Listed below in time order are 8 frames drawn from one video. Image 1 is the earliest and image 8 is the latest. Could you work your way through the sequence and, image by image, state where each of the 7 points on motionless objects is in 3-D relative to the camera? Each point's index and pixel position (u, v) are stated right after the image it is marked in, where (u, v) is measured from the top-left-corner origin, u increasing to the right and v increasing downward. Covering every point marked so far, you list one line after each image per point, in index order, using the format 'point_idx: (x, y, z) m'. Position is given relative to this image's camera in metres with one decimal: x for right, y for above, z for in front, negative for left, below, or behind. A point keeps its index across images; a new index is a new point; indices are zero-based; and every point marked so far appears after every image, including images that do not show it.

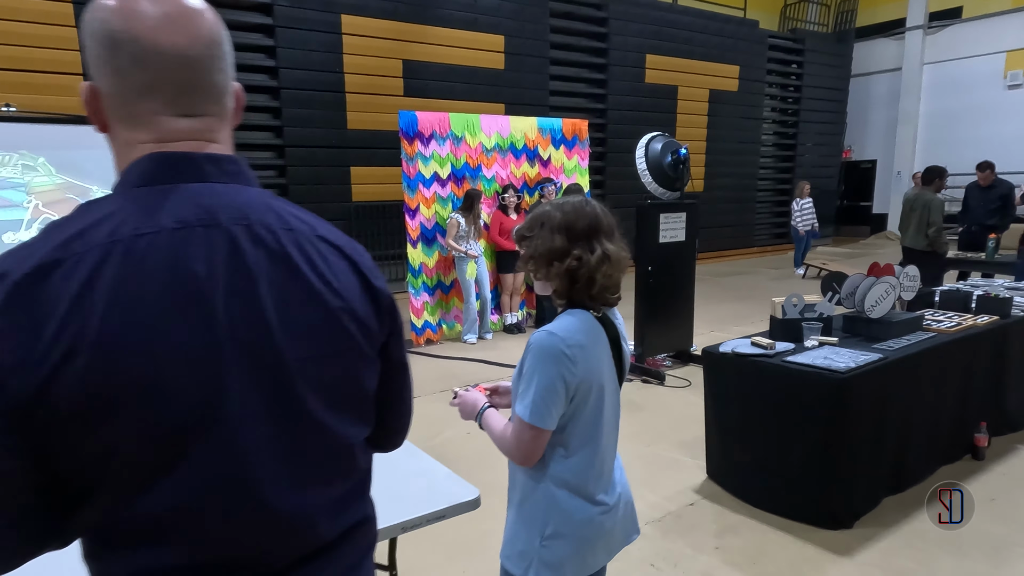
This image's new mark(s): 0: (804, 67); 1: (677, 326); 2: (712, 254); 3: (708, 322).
0: (+4.3, +3.5, +10.6) m
1: (+1.3, -0.2, +5.0) m
2: (+2.6, +0.5, +9.9) m
3: (+1.7, -0.3, +6.4) m
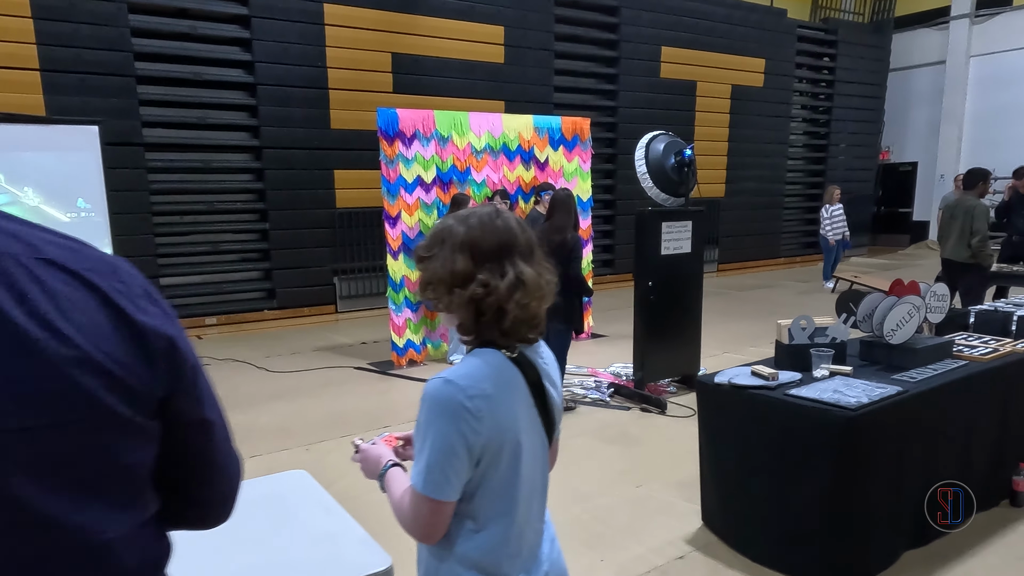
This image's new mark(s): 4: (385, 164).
0: (+4.6, +3.3, +10.0) m
1: (+1.2, -0.4, +4.5) m
2: (+2.8, +0.3, +9.3) m
3: (+1.7, -0.4, +5.8) m
4: (-0.8, +0.9, +4.5) m
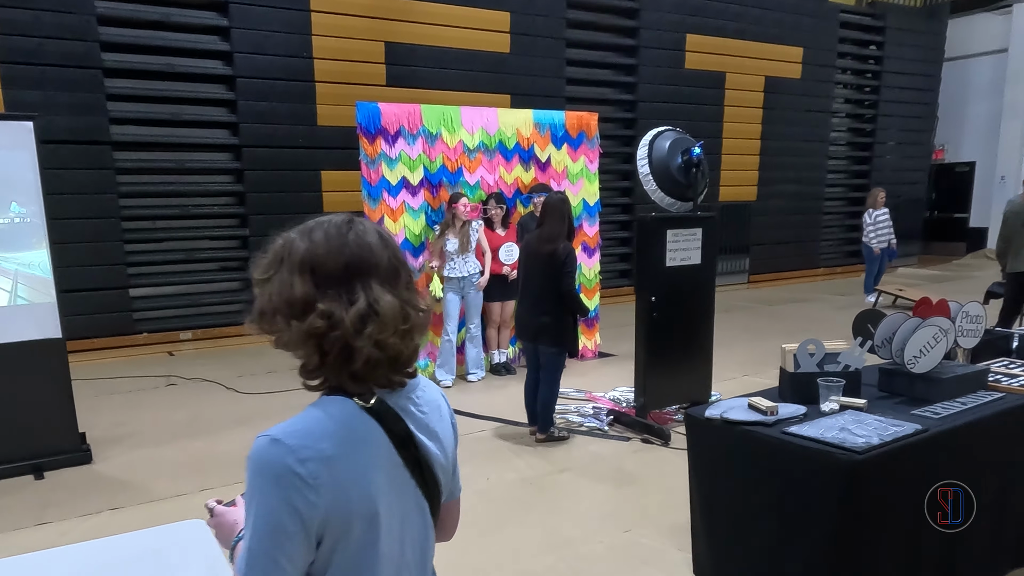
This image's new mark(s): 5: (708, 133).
0: (+4.9, +3.2, +9.2) m
1: (+1.1, -0.5, +4.0) m
2: (+3.1, +0.1, +8.6) m
3: (+1.7, -0.5, +5.3) m
4: (-0.9, +0.8, +4.2) m
5: (+2.1, +1.8, +7.8) m
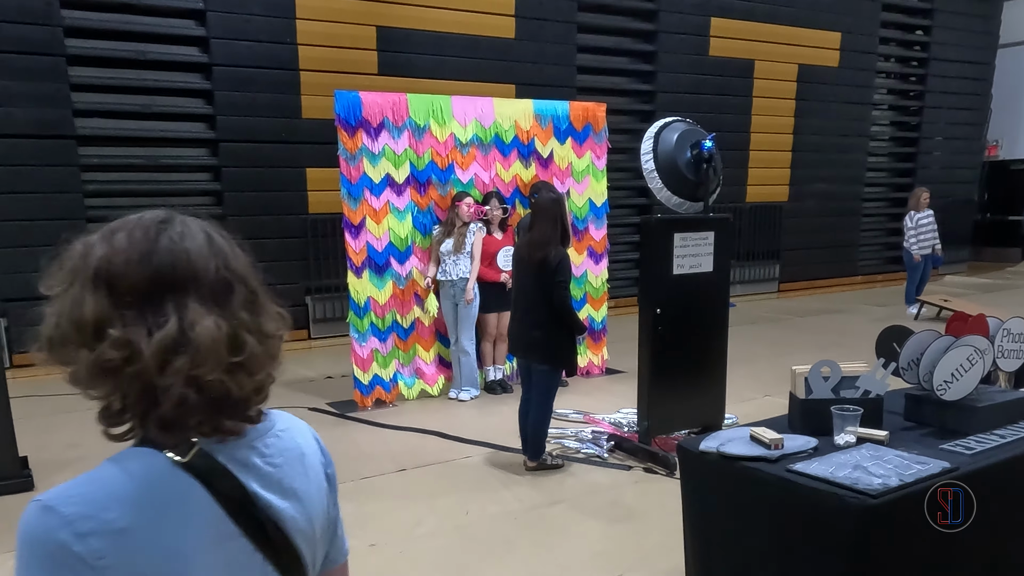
0: (+5.1, +3.1, +8.6) m
1: (+1.0, -0.5, +3.6) m
2: (+3.3, 0.0, +8.1) m
3: (+1.7, -0.6, +4.8) m
4: (-0.9, +0.7, +3.9) m
5: (+2.3, +1.7, +7.3) m
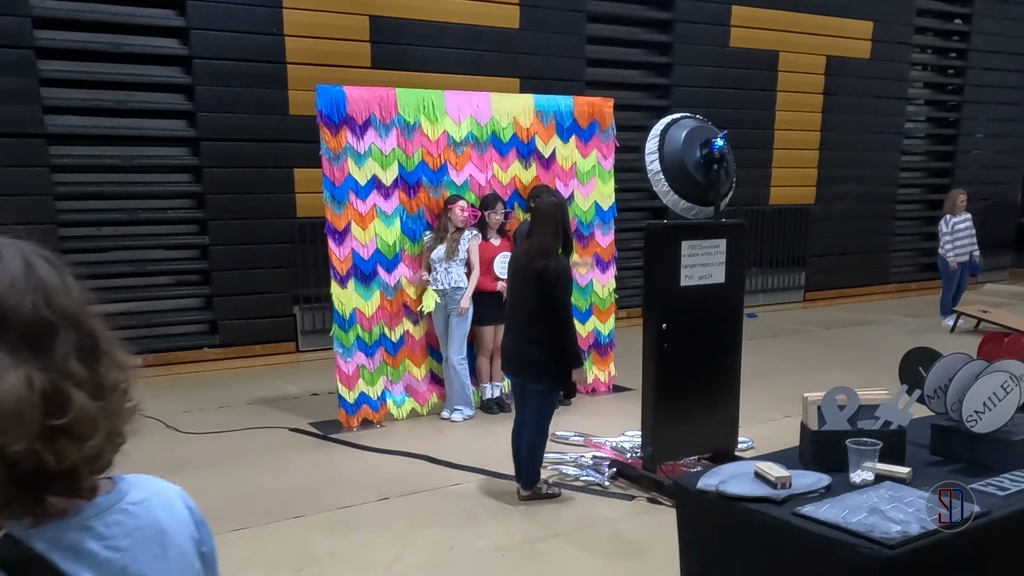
0: (+5.3, +3.0, +8.1) m
1: (+1.0, -0.6, +3.3) m
2: (+3.4, 0.0, +7.6) m
3: (+1.7, -0.7, +4.4) m
4: (-0.9, +0.7, +3.7) m
5: (+2.4, +1.6, +7.0) m
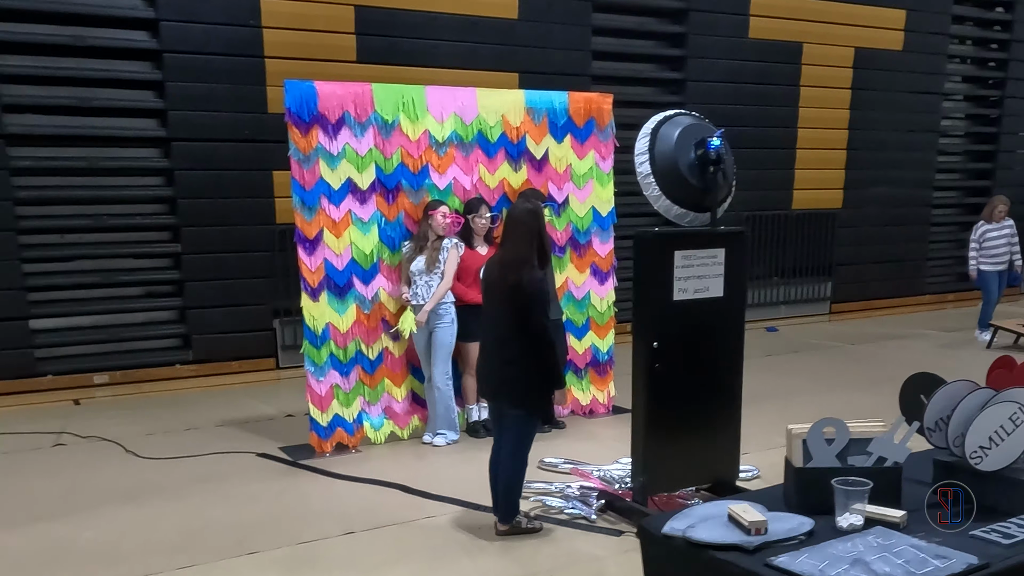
0: (+5.4, +2.9, +7.6) m
1: (+0.9, -0.6, +2.9) m
2: (+3.5, -0.2, +7.2) m
3: (+1.6, -0.8, +4.0) m
4: (-1.0, +0.6, +3.4) m
5: (+2.5, +1.5, +6.6) m
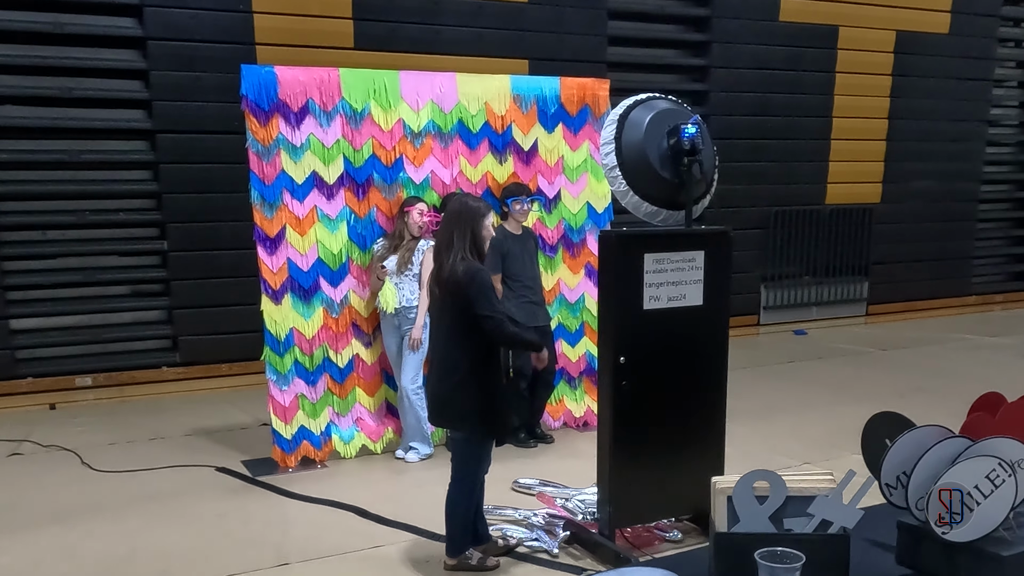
0: (+5.6, +2.9, +6.9) m
1: (+0.7, -0.7, +2.6) m
2: (+3.7, -0.2, +6.6) m
3: (+1.6, -0.8, +3.6) m
4: (-1.1, +0.6, +3.2) m
5: (+2.6, +1.5, +6.1) m
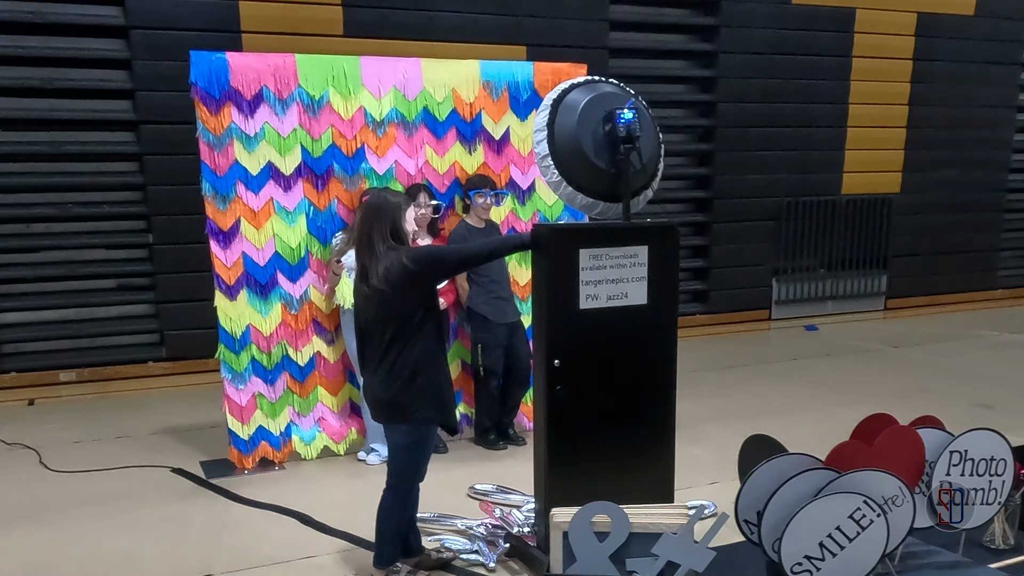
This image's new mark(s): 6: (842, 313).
0: (+5.6, +2.9, +6.4) m
1: (+0.5, -0.6, +2.4) m
2: (+3.7, -0.1, +6.3) m
3: (+1.4, -0.7, +3.4) m
4: (-1.3, +0.6, +3.1) m
5: (+2.5, +1.6, +5.8) m
6: (+2.8, -0.2, +6.0) m
